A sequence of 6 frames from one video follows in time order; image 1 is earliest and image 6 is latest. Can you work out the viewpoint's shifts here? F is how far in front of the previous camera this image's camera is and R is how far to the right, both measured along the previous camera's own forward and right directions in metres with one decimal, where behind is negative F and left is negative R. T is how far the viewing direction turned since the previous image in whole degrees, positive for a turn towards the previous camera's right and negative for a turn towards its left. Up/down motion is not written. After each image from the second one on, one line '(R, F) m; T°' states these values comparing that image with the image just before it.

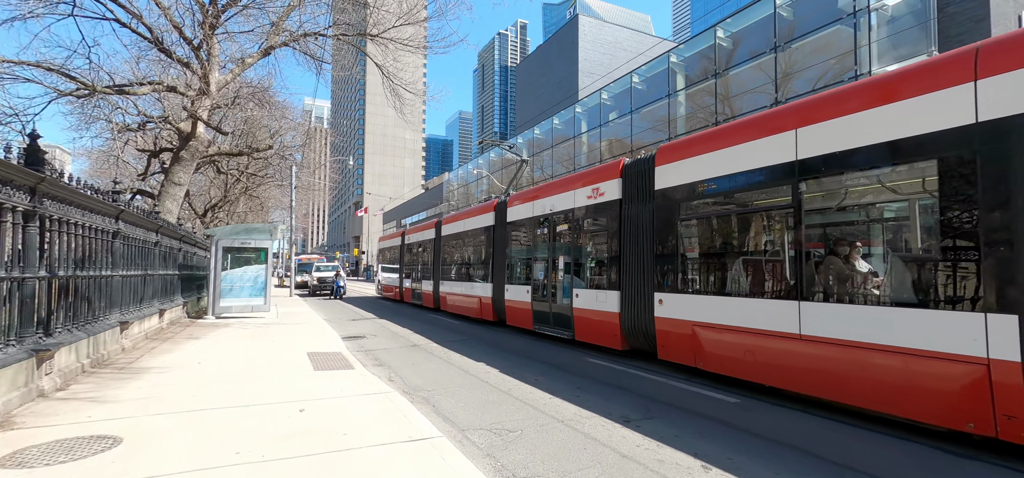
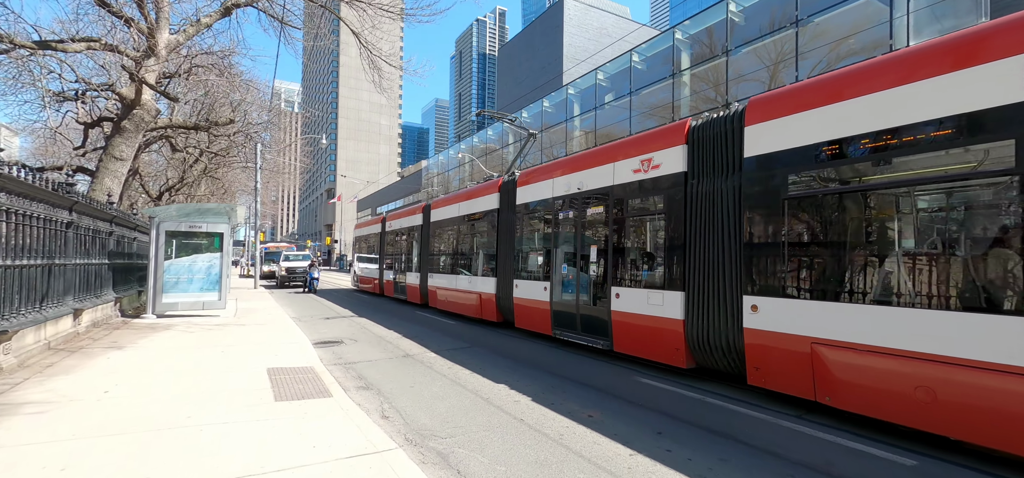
(-0.7, +2.0) m; +3°
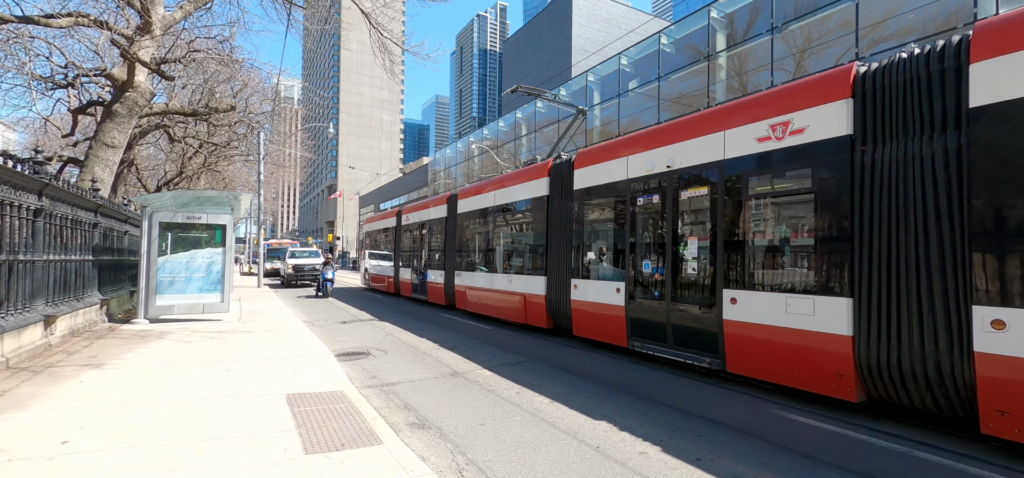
(-1.0, +1.6) m; 0°
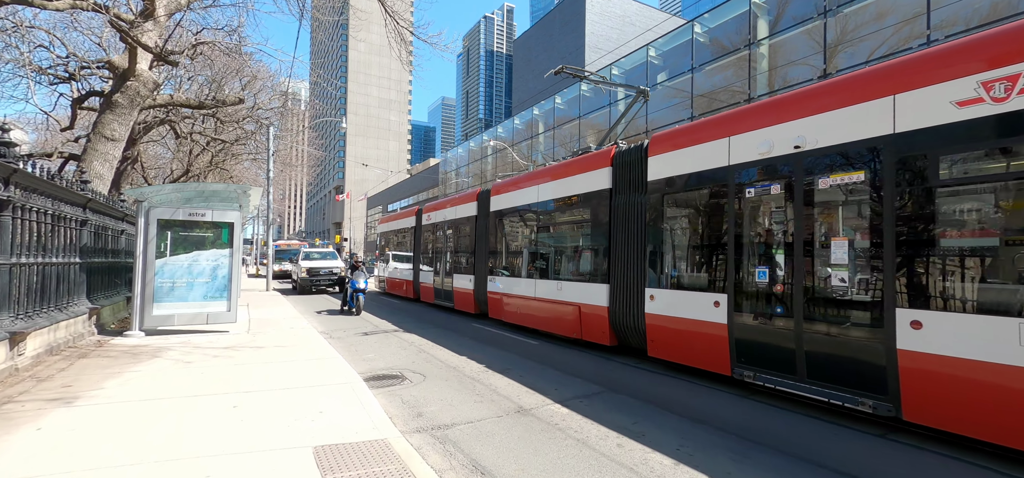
(-0.9, +1.4) m; -1°
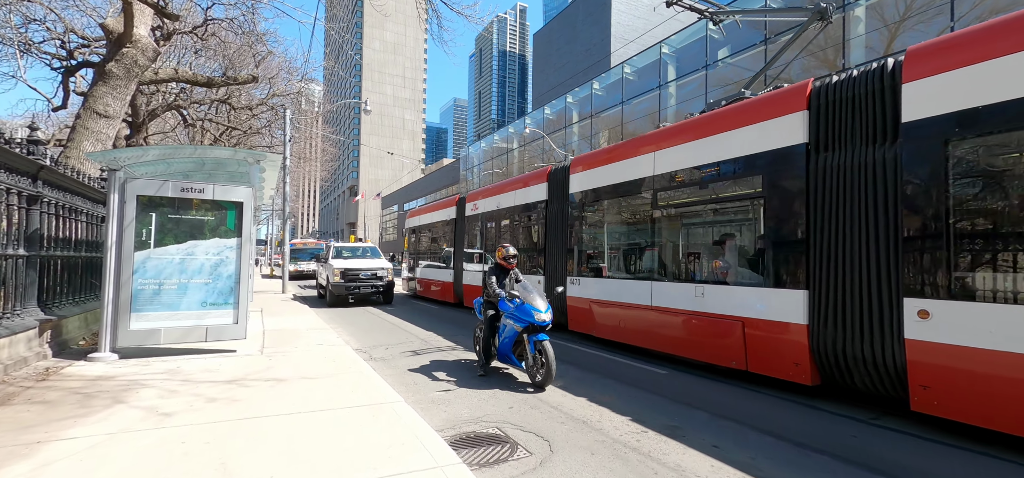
(-1.5, +2.6) m; -1°
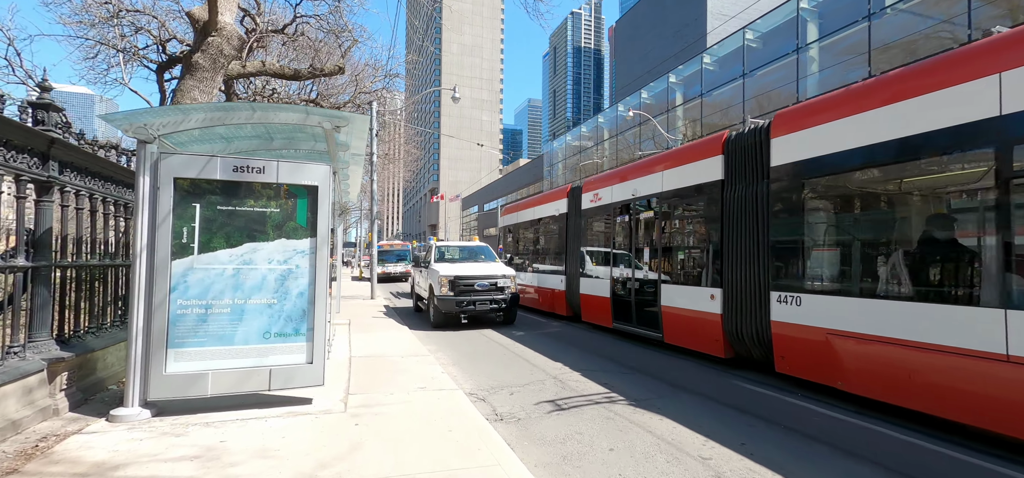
(-1.3, +2.6) m; -9°
